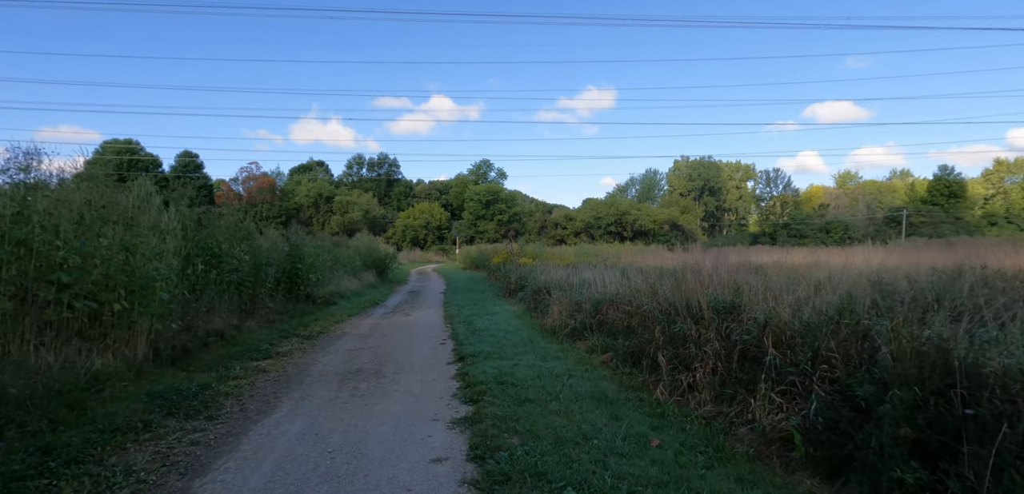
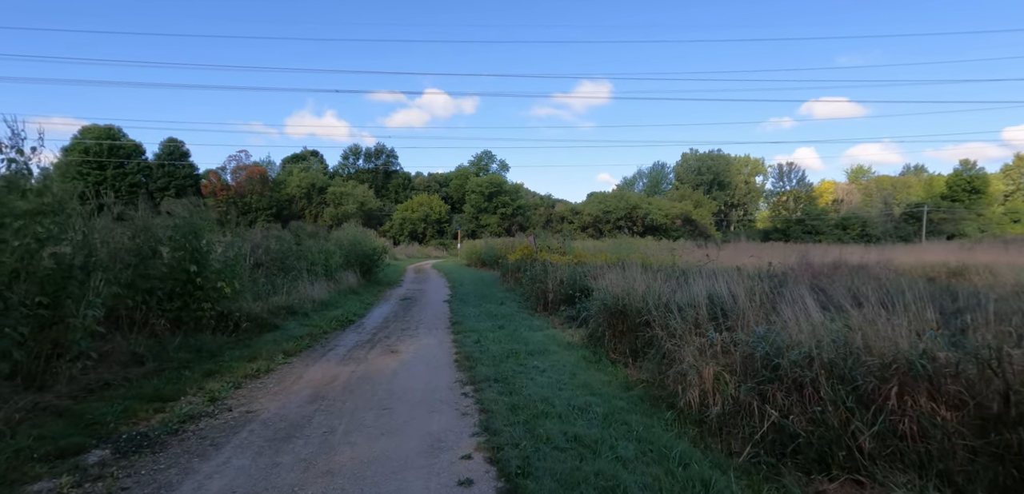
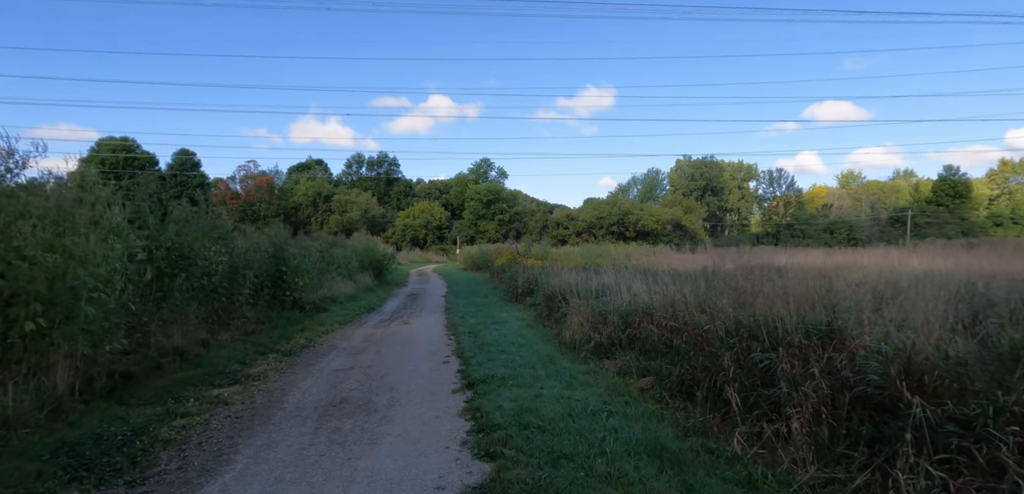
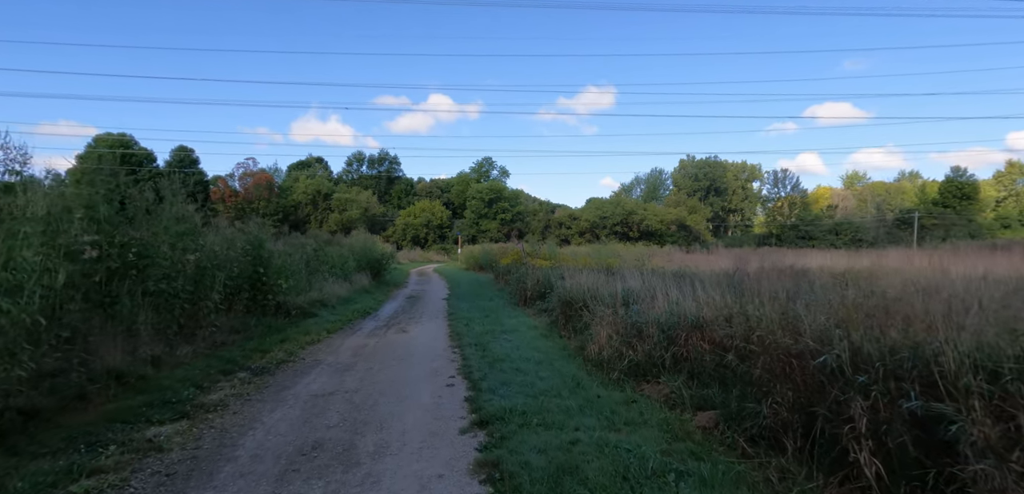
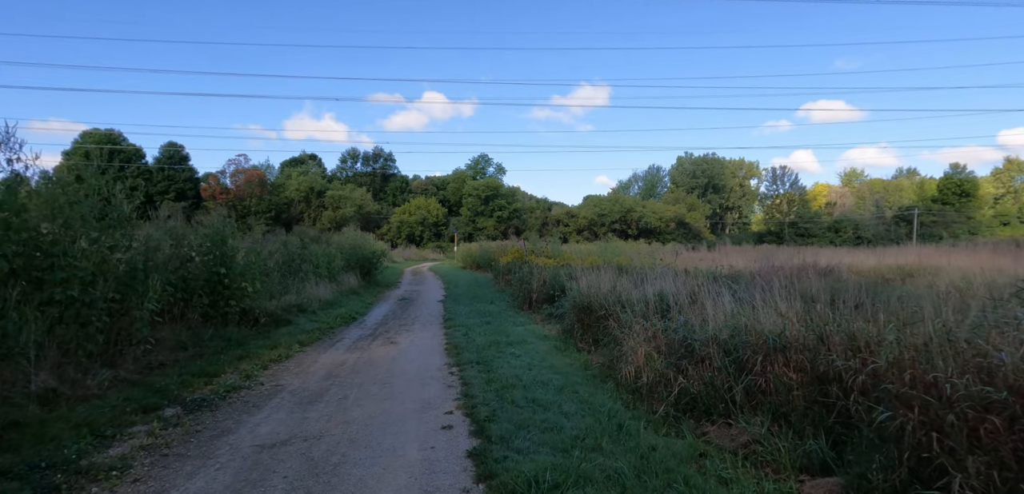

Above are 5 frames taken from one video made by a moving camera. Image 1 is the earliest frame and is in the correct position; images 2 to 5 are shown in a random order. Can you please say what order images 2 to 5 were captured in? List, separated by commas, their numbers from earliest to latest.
3, 4, 5, 2
